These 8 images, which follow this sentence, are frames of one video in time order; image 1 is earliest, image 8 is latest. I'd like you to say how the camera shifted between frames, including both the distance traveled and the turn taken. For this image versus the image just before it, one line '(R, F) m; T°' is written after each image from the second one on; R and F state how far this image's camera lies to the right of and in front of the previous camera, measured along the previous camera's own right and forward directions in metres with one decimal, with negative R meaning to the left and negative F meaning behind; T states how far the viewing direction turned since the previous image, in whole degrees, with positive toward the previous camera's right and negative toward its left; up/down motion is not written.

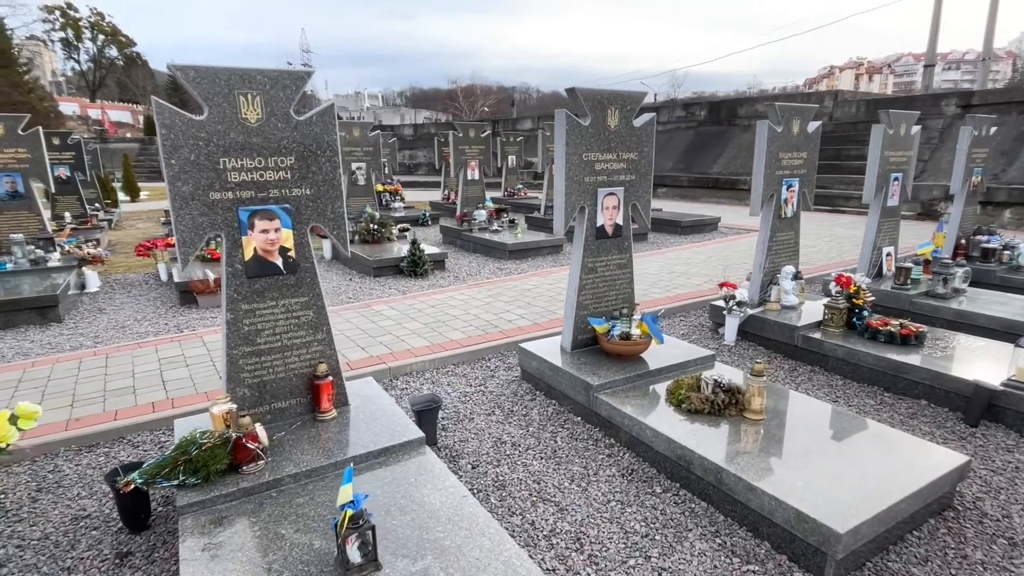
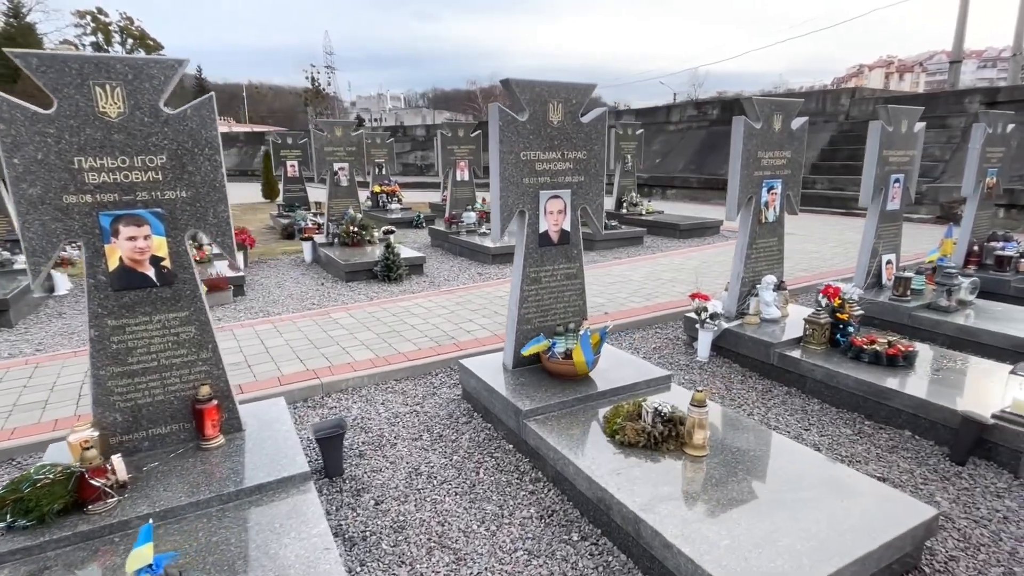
(+0.7, +0.4) m; -2°
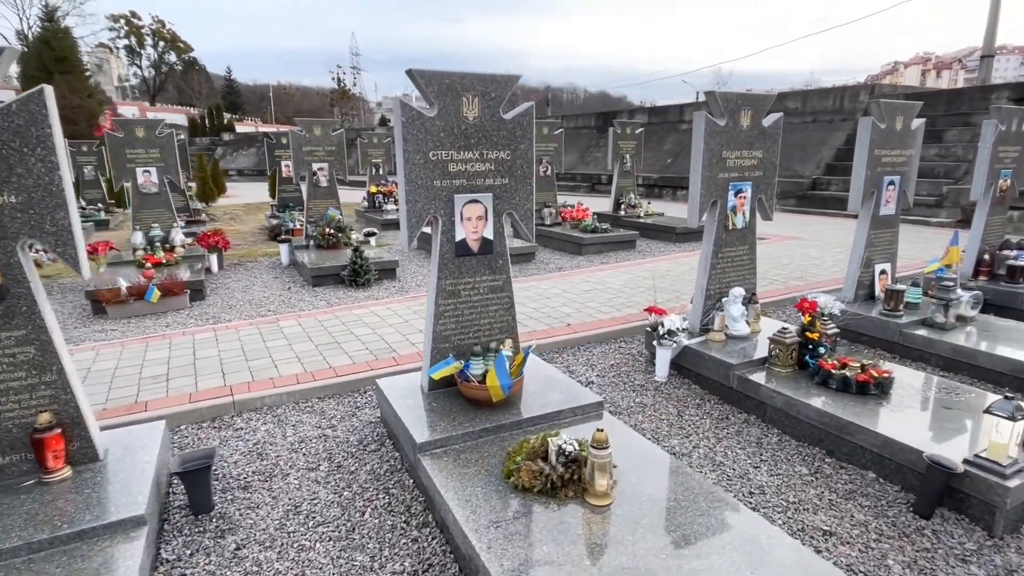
(+0.8, +0.5) m; -2°
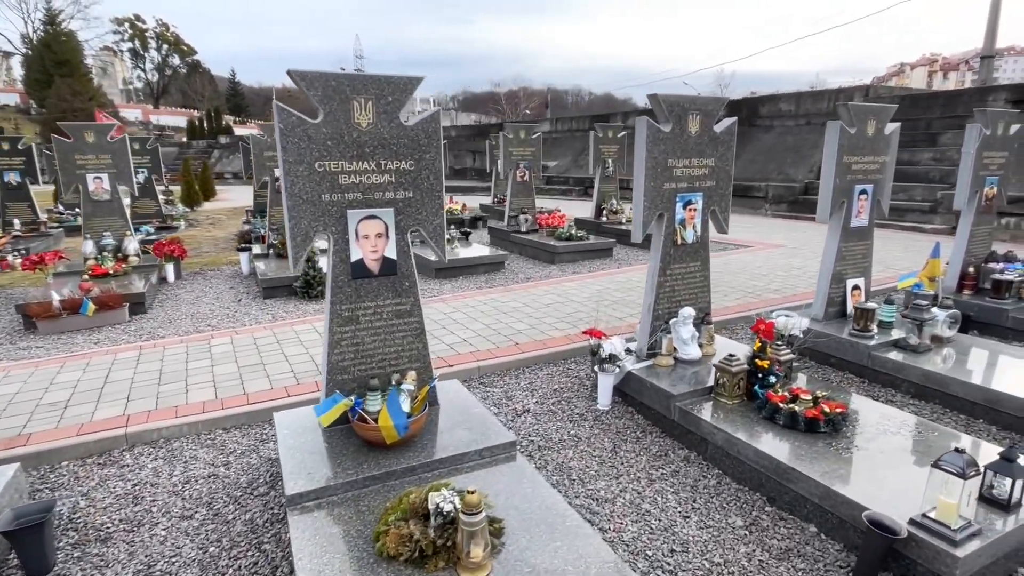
(+0.6, +0.4) m; -1°
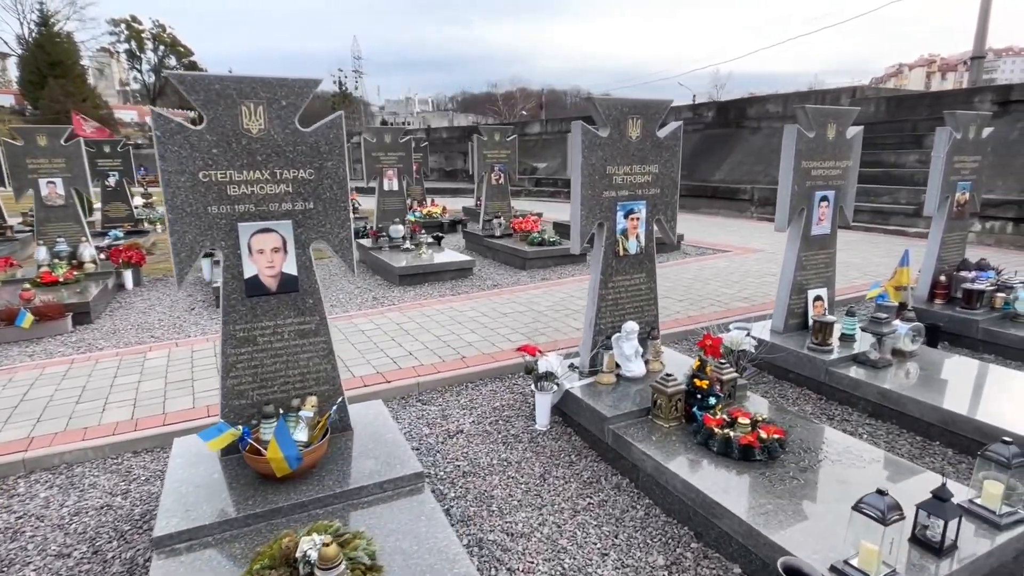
(+0.5, +0.2) m; 0°
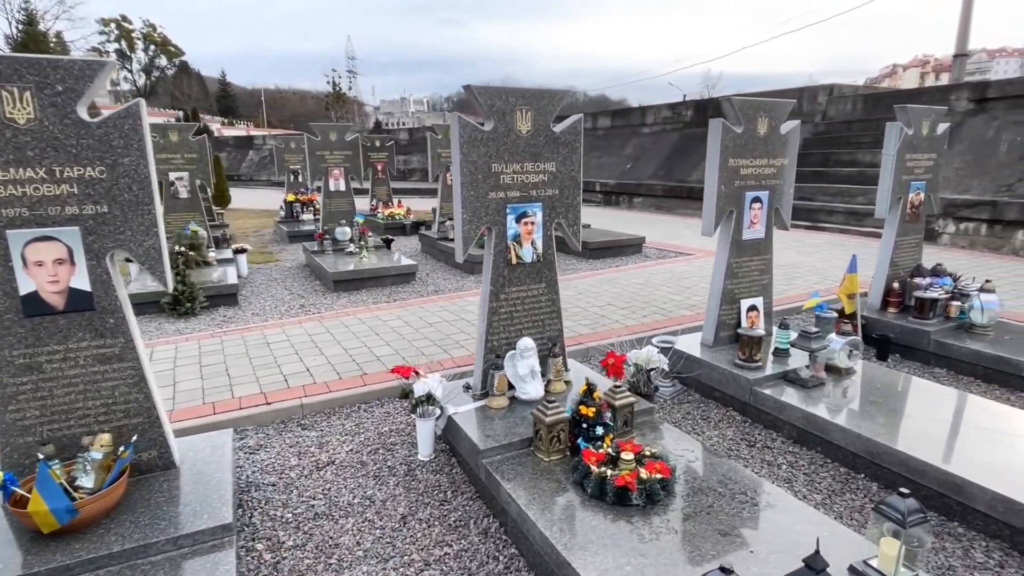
(+0.8, +0.5) m; 0°
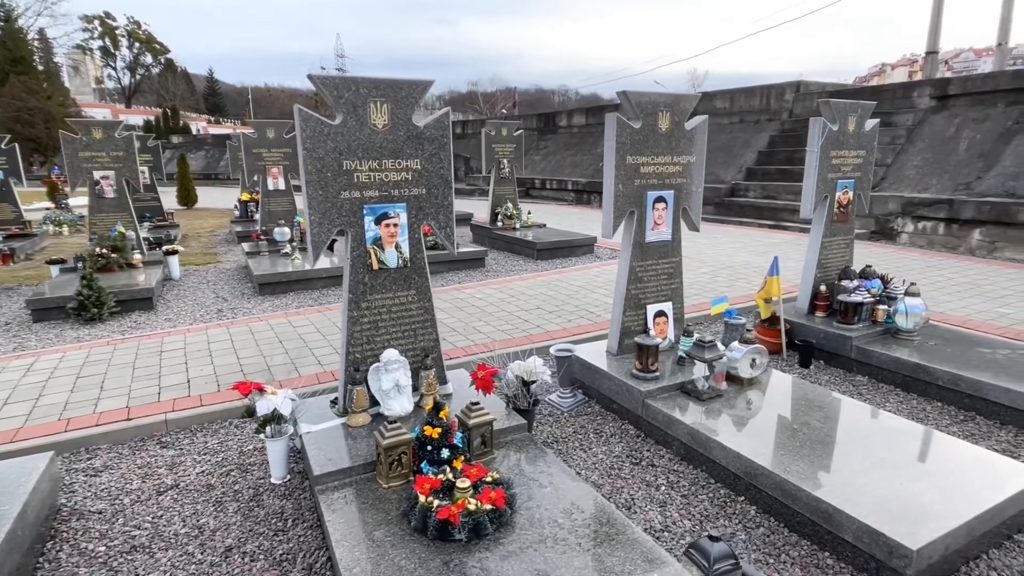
(+0.8, +0.3) m; +1°
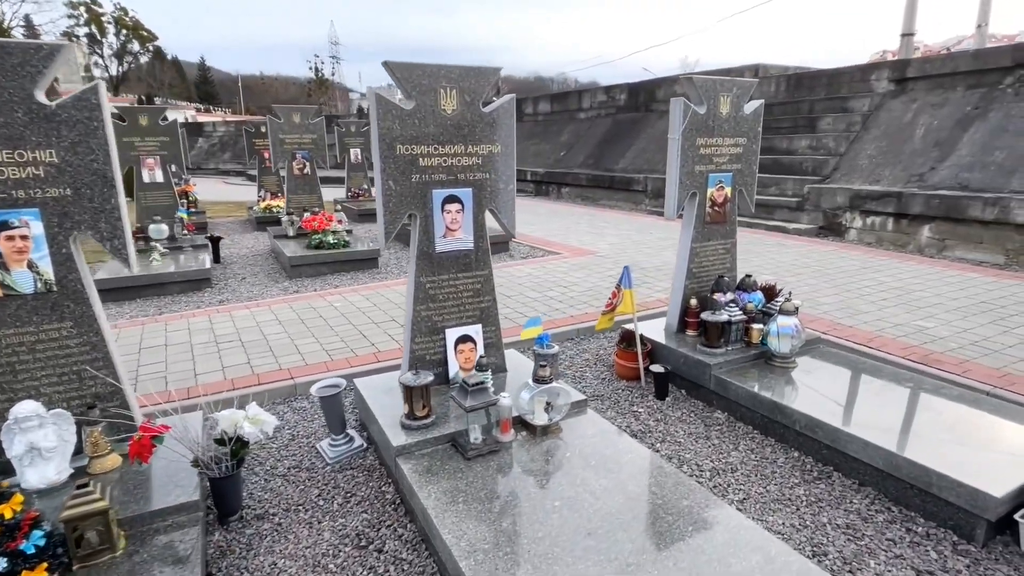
(+1.6, +0.9) m; 0°
